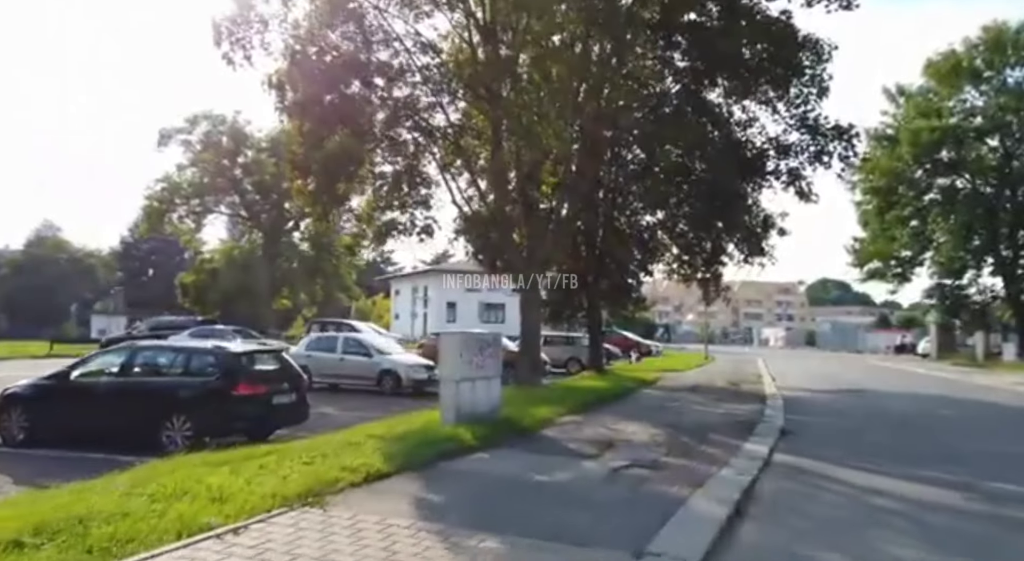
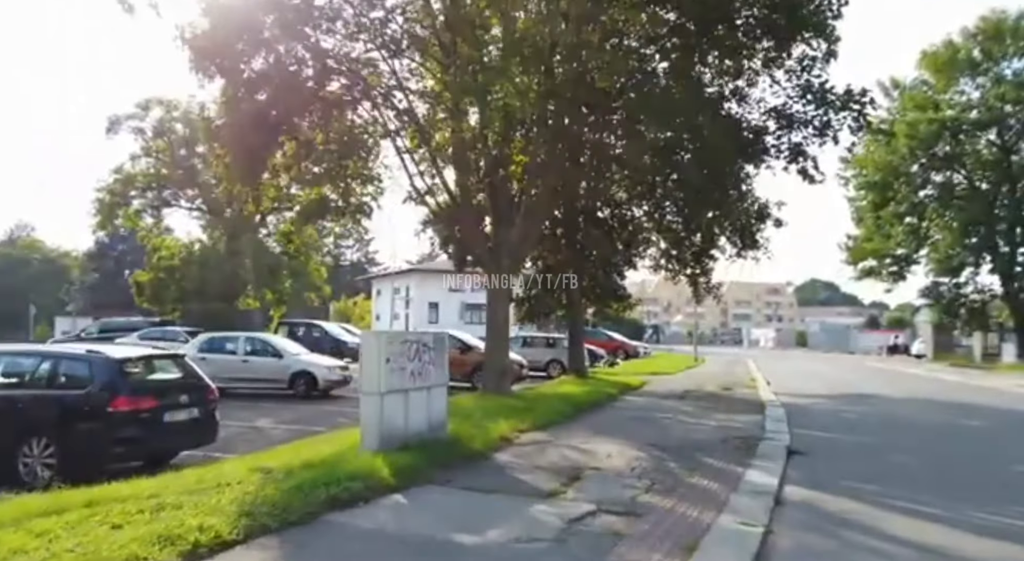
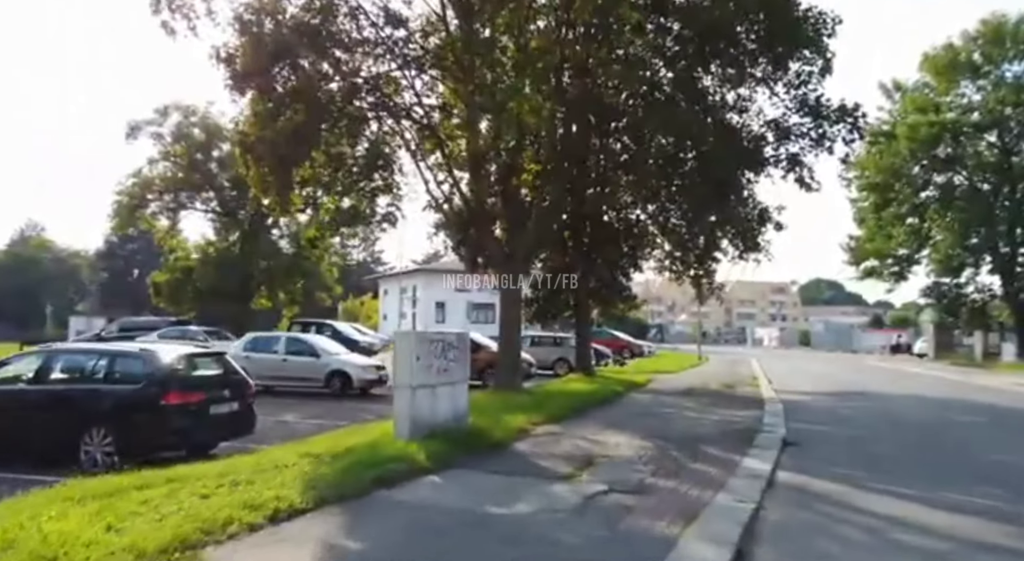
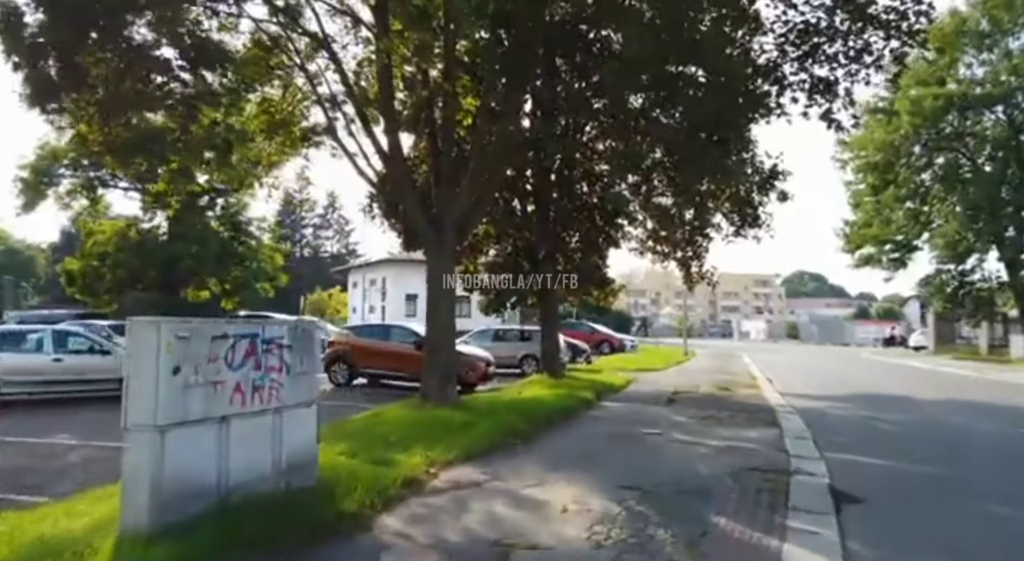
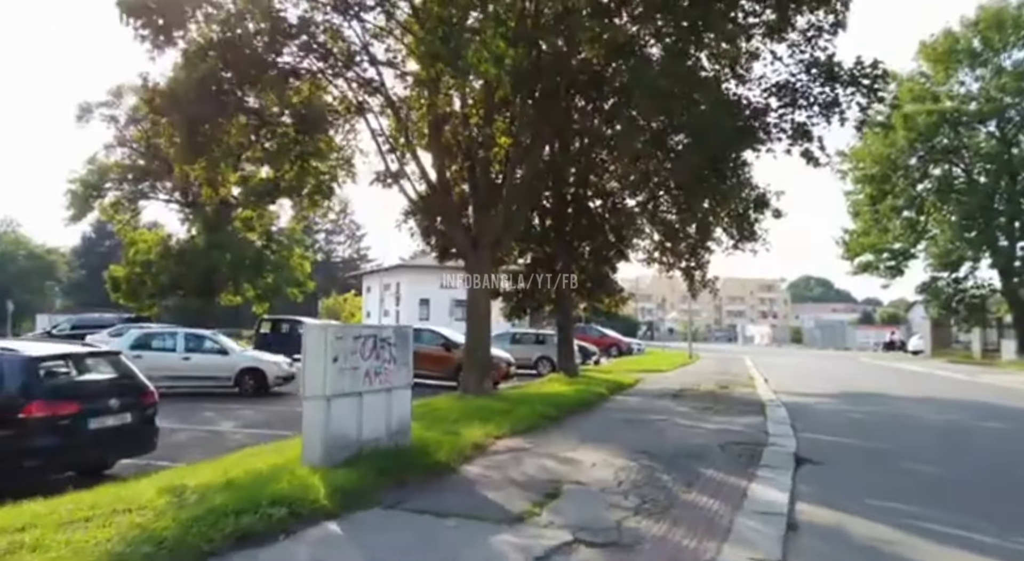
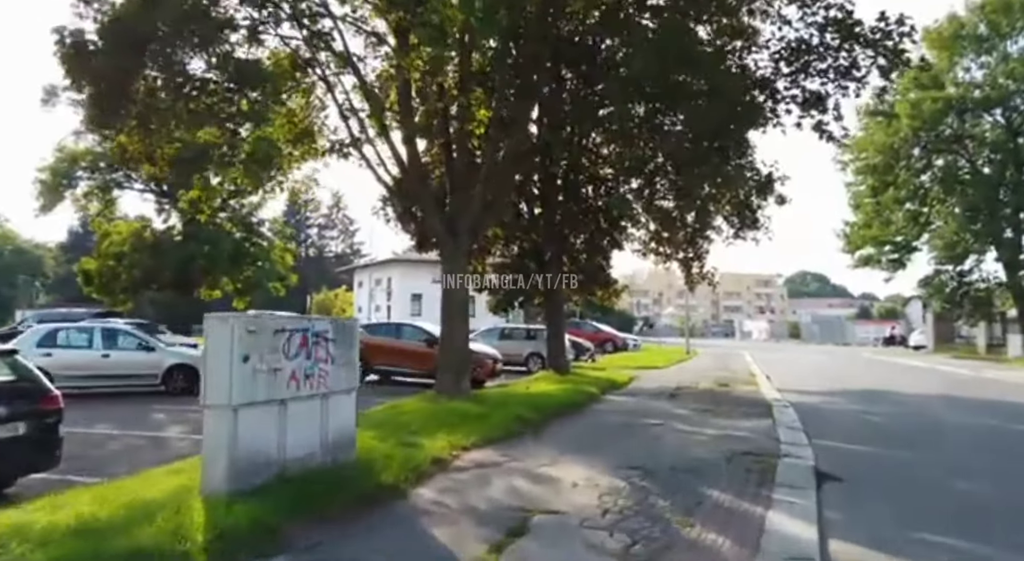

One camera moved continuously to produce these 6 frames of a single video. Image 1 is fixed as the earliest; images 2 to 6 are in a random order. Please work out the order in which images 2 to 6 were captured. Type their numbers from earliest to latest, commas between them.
3, 2, 5, 6, 4
